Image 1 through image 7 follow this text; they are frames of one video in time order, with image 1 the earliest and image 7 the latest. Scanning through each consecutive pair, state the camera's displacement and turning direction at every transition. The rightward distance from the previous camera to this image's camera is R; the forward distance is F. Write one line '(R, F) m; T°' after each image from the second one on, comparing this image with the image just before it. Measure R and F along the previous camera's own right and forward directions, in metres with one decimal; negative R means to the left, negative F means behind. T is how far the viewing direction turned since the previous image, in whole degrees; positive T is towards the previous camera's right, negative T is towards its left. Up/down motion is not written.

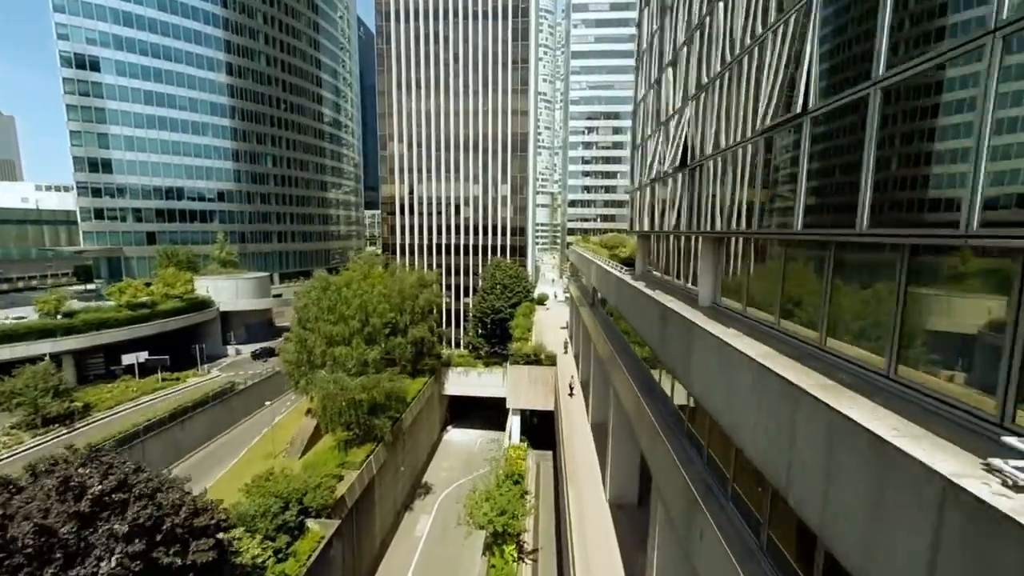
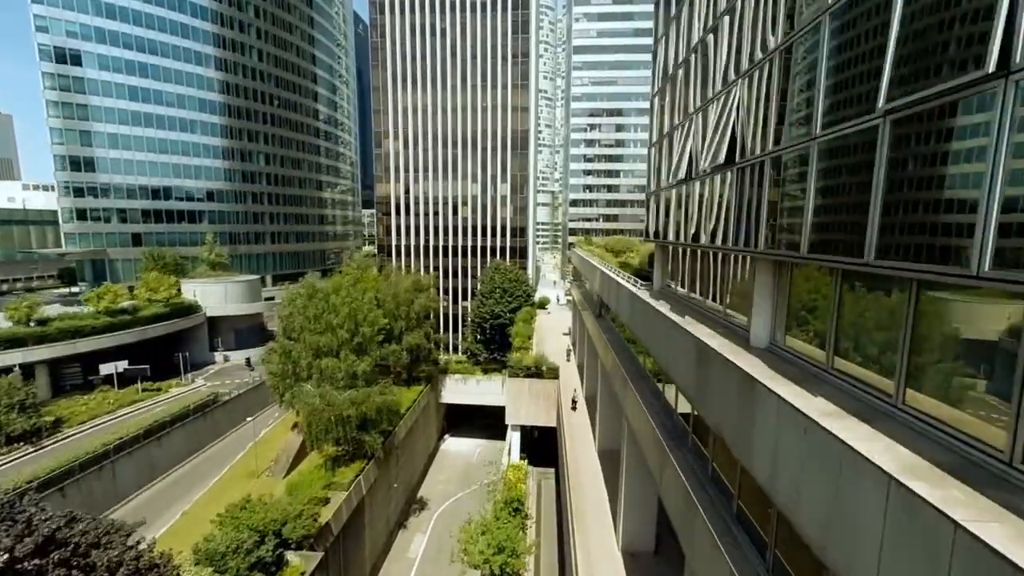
(+0.1, +1.4) m; 0°
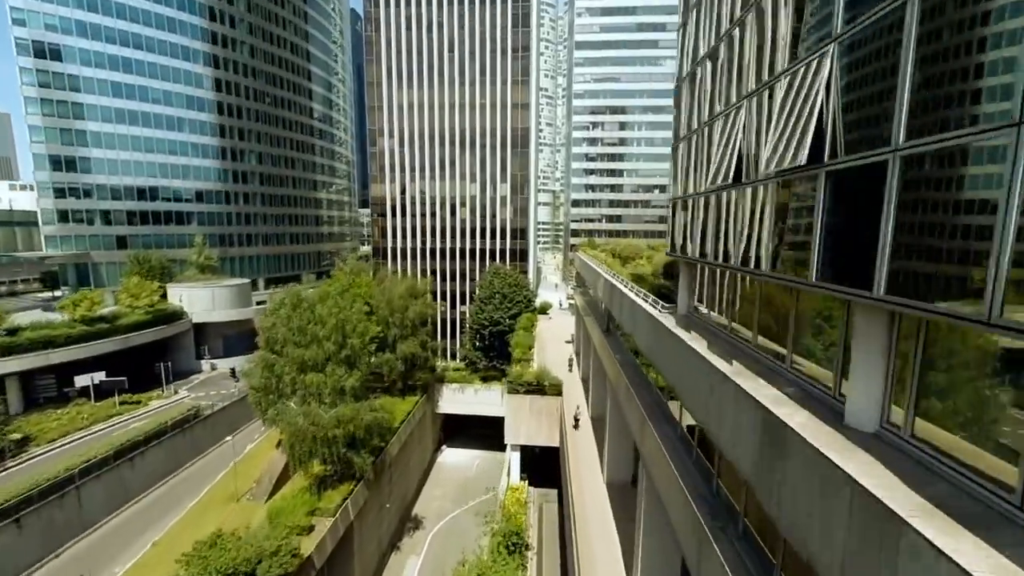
(+0.1, +1.4) m; 0°
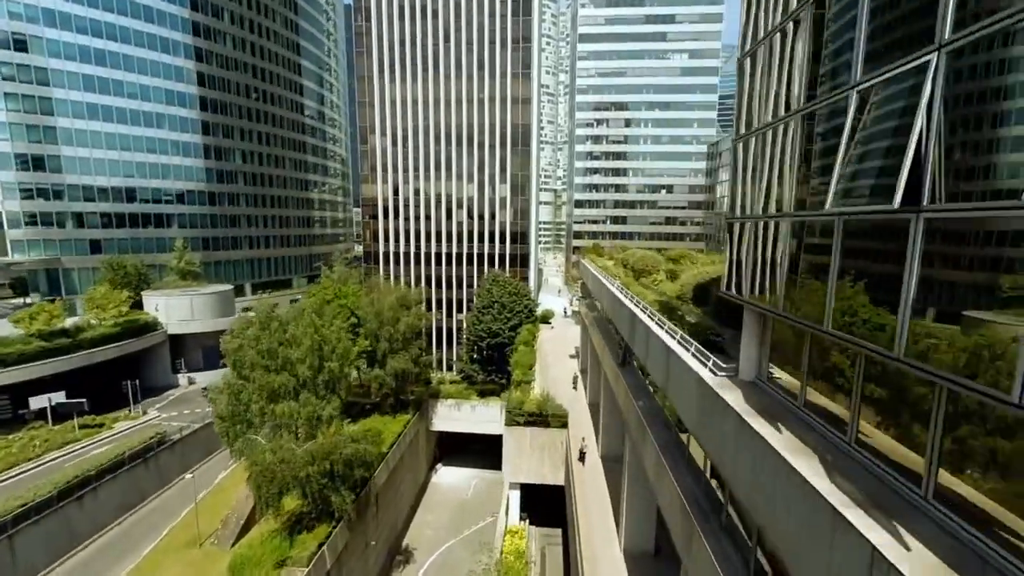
(+0.1, +2.2) m; 0°
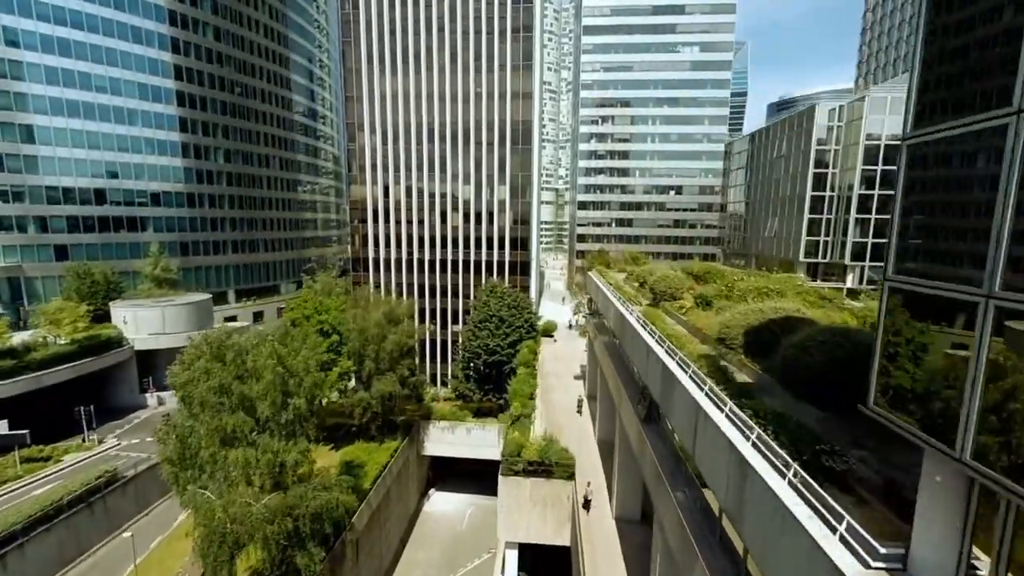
(+0.1, +2.5) m; 0°
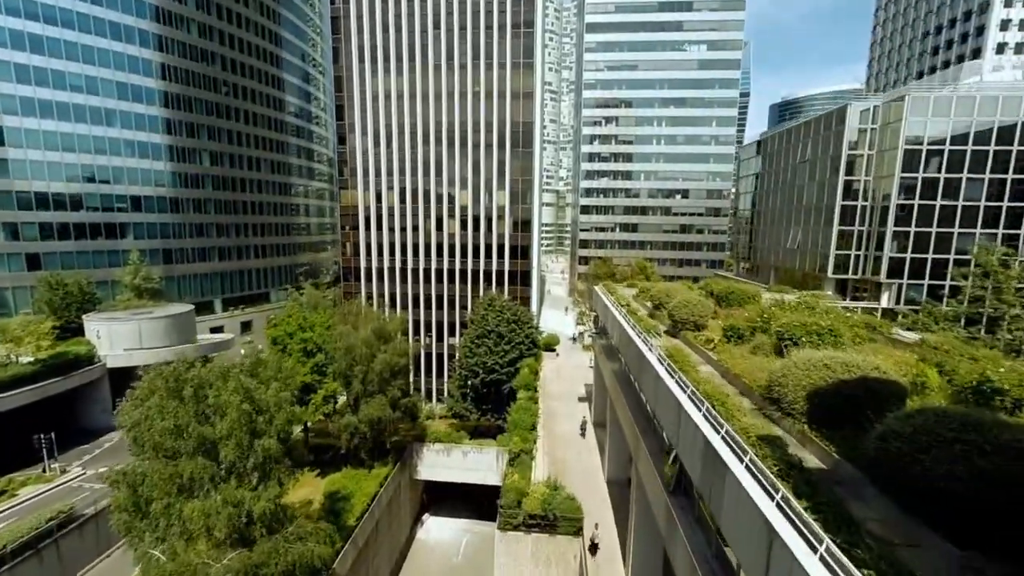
(0.0, +1.7) m; 0°
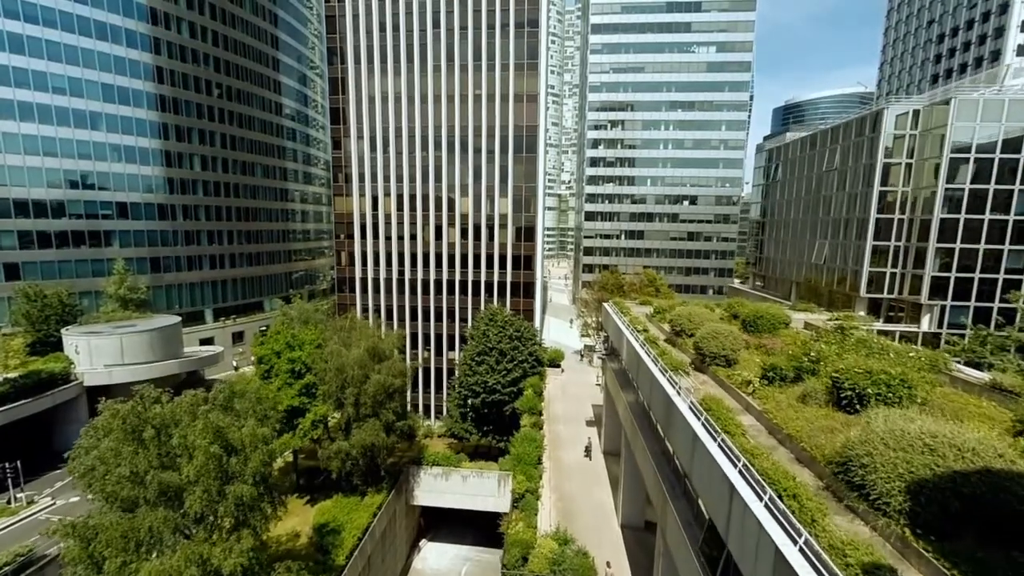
(-0.1, +1.4) m; 0°
